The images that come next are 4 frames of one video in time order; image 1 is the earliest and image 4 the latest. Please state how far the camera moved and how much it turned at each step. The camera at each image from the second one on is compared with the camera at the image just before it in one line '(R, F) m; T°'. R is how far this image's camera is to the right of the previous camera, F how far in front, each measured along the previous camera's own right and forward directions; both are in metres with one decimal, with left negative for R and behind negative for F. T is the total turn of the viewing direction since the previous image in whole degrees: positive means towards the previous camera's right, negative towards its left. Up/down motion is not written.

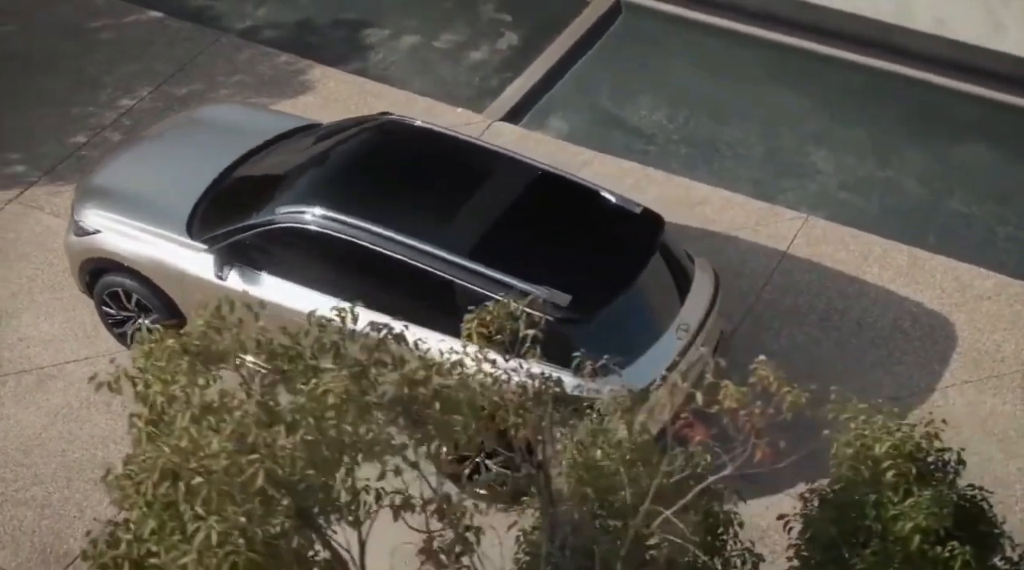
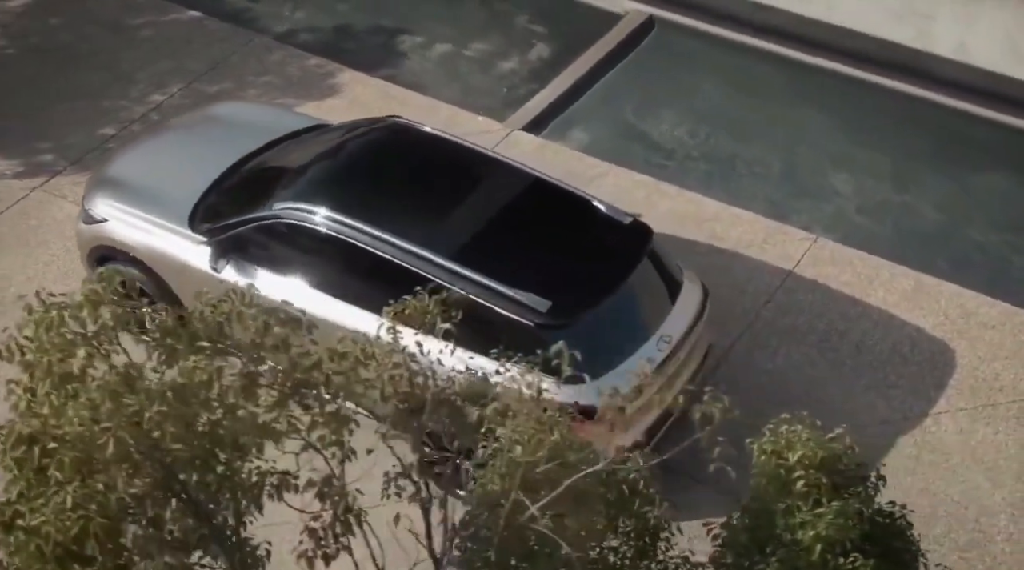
(+0.4, -0.1) m; -3°
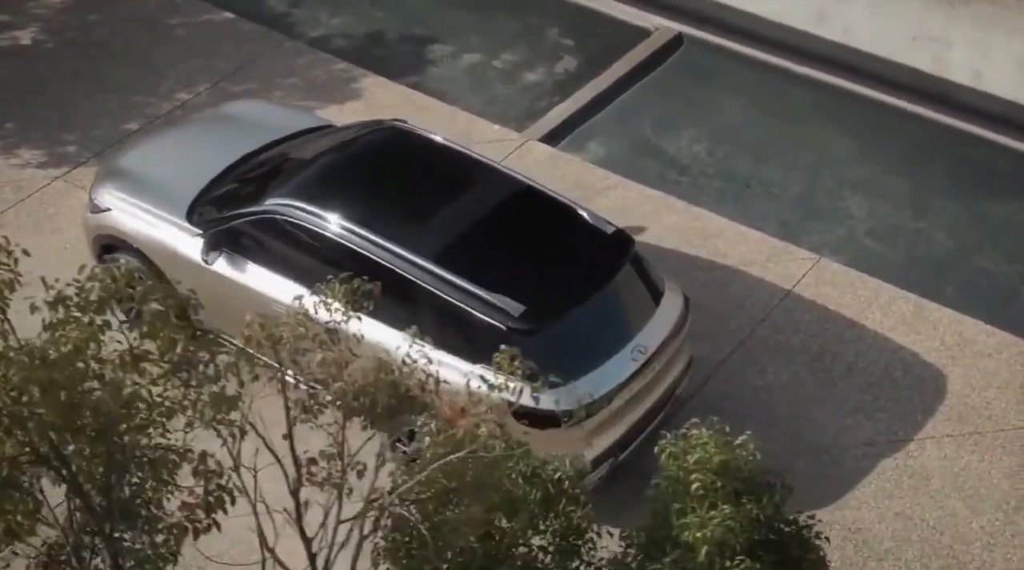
(+0.5, -0.1) m; -3°
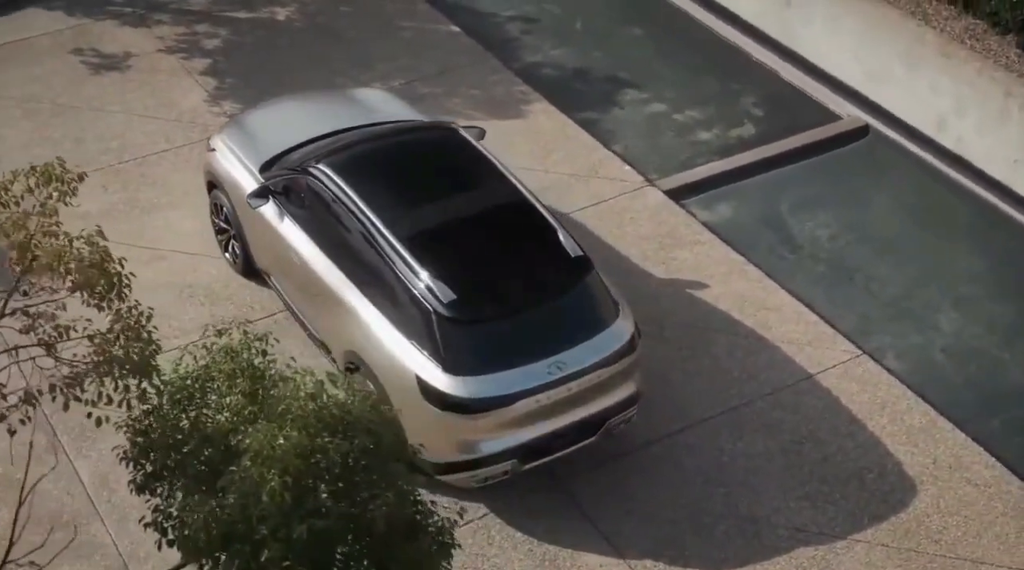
(+2.6, -0.3) m; -17°
